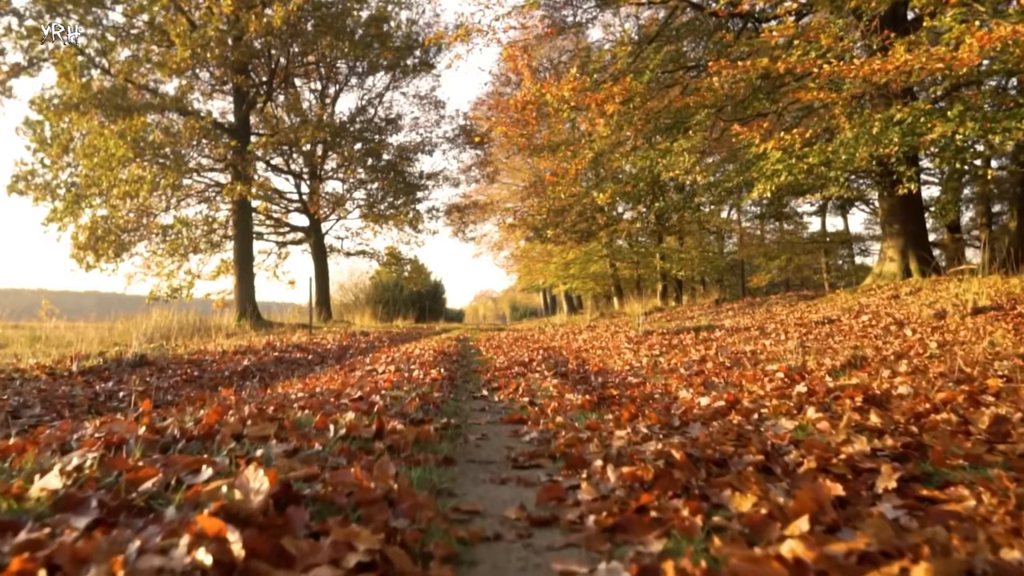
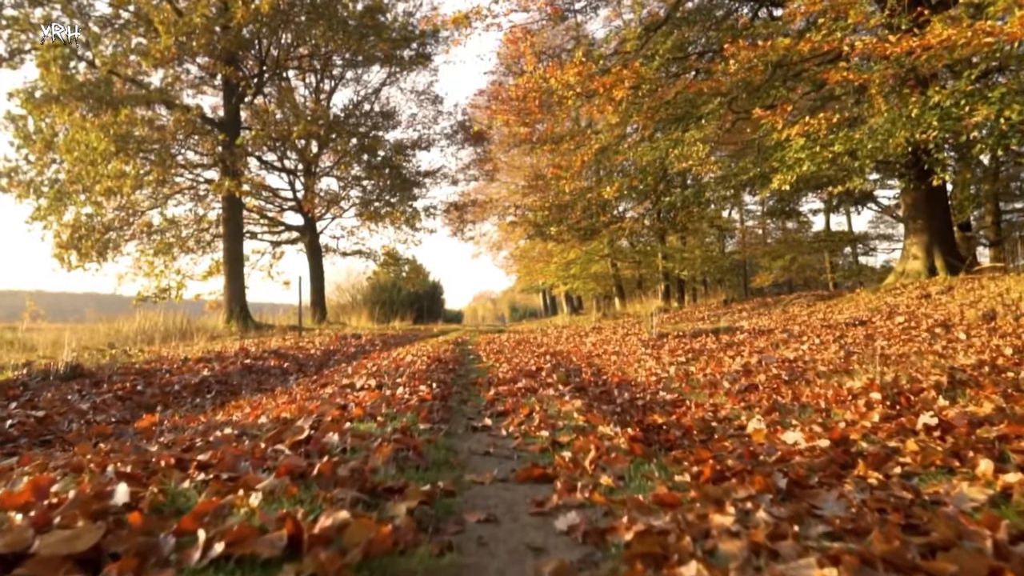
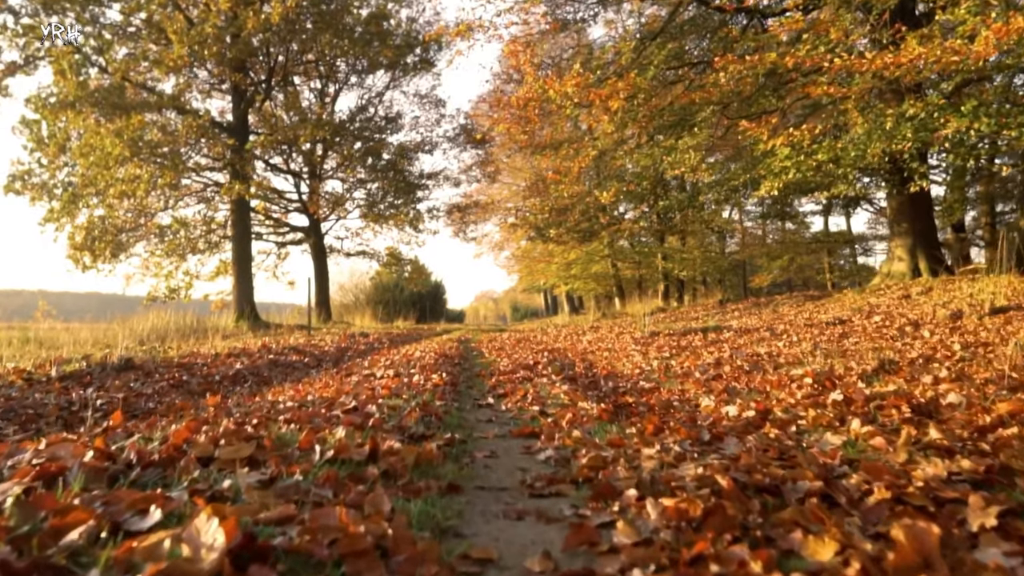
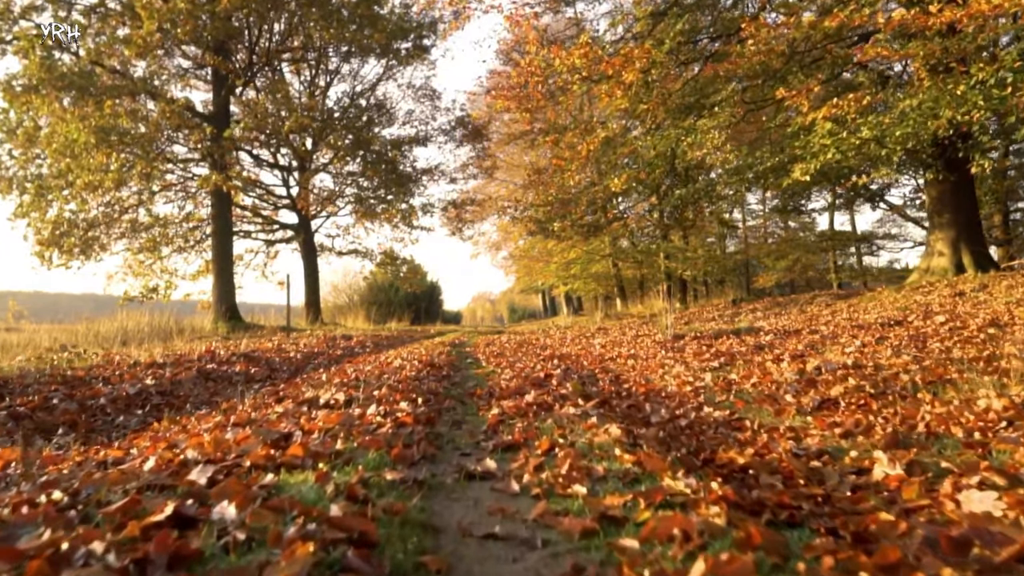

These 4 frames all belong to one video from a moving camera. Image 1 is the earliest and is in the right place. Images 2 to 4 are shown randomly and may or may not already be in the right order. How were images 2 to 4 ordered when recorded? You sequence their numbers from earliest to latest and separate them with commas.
3, 2, 4
